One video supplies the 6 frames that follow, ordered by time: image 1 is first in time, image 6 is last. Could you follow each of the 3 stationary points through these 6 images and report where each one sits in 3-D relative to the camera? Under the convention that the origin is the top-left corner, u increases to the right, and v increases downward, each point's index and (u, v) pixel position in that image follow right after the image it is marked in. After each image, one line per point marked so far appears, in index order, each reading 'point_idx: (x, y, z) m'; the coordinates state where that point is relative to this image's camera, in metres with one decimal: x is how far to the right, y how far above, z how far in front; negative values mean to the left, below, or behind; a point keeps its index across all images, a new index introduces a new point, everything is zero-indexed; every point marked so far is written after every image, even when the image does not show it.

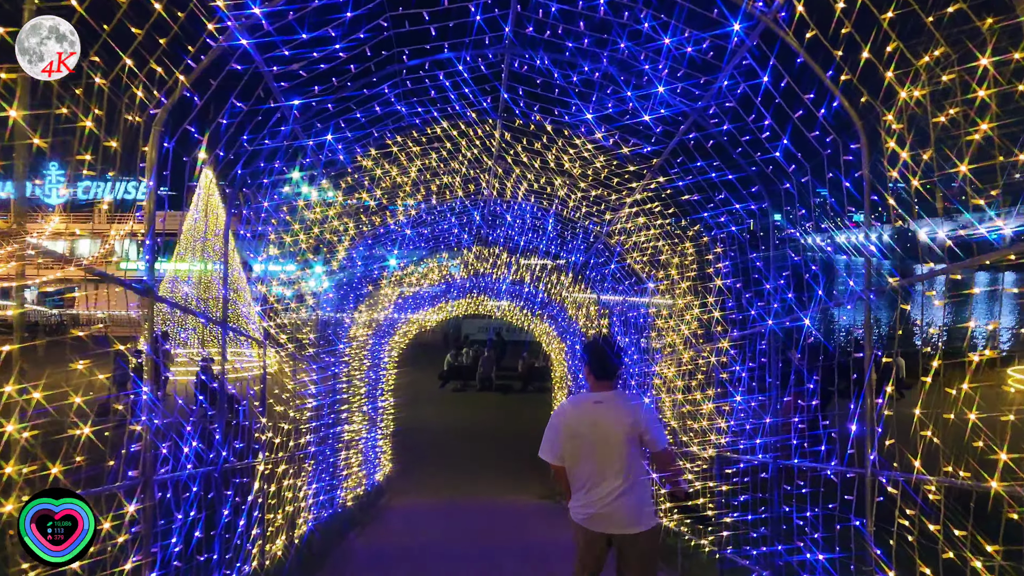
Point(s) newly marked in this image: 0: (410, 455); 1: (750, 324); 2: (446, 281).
0: (-1.4, -2.3, +11.5) m
1: (+1.3, -0.2, +4.3) m
2: (-0.8, +0.1, +9.7) m
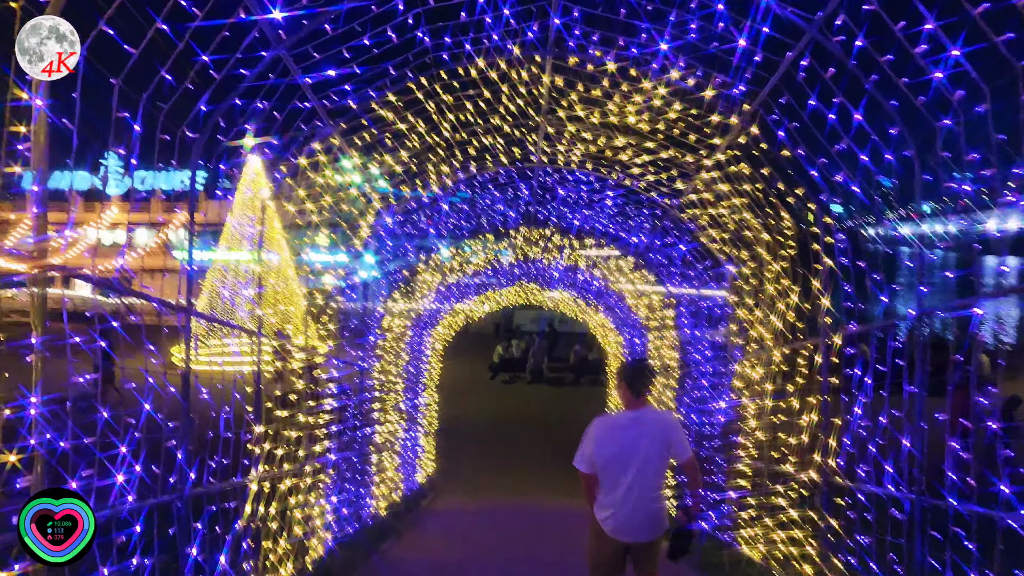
0: (-0.8, -2.2, +10.6) m
1: (+1.5, -0.1, +3.3) m
2: (-0.2, +0.2, +8.8) m
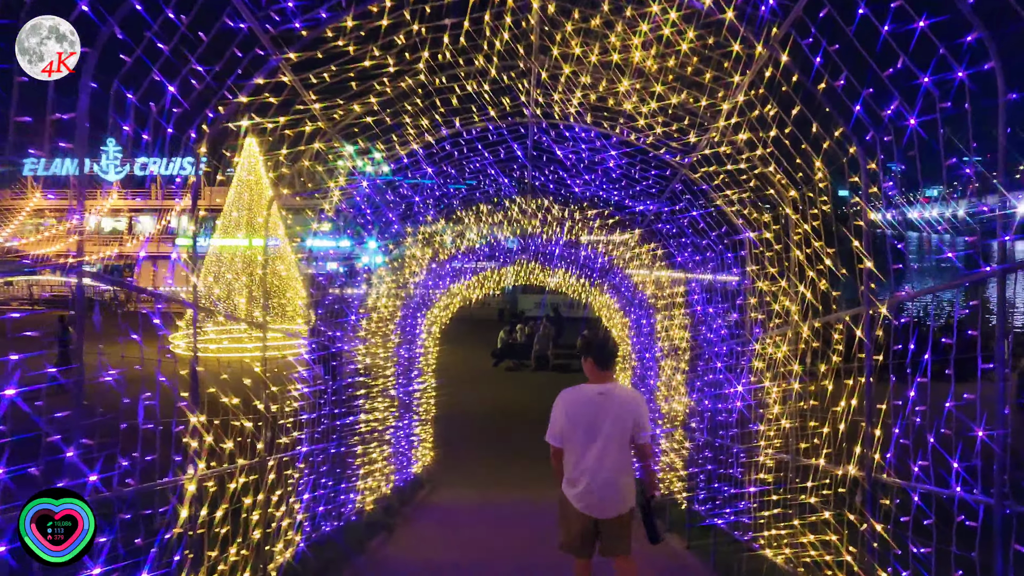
0: (-0.8, -1.9, +10.1) m
1: (+1.4, 0.0, +2.7) m
2: (-0.3, +0.4, +8.2) m
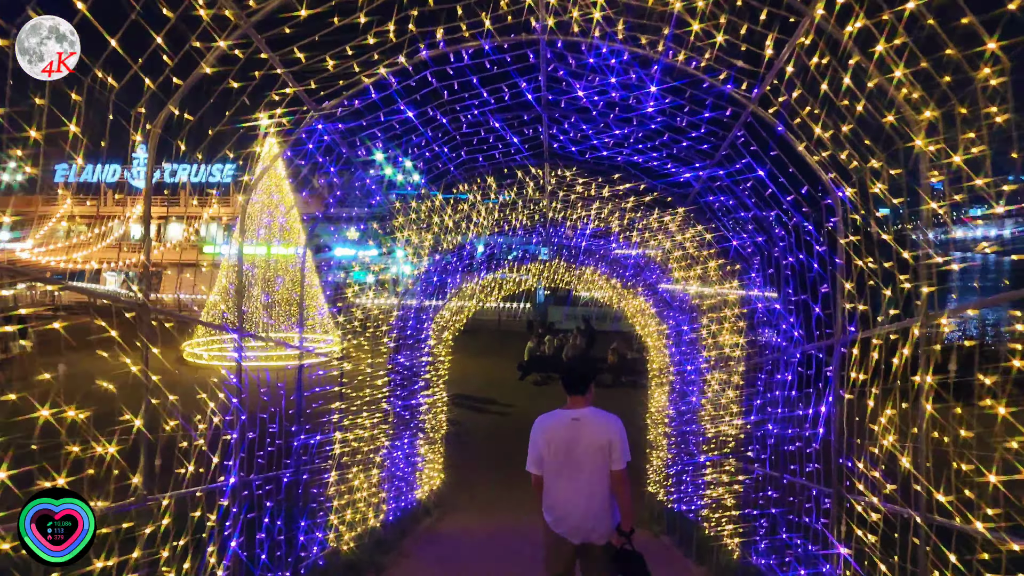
0: (-0.6, -1.9, +8.8) m
1: (+1.3, +0.1, +1.4) m
2: (-0.1, +0.5, +7.0) m
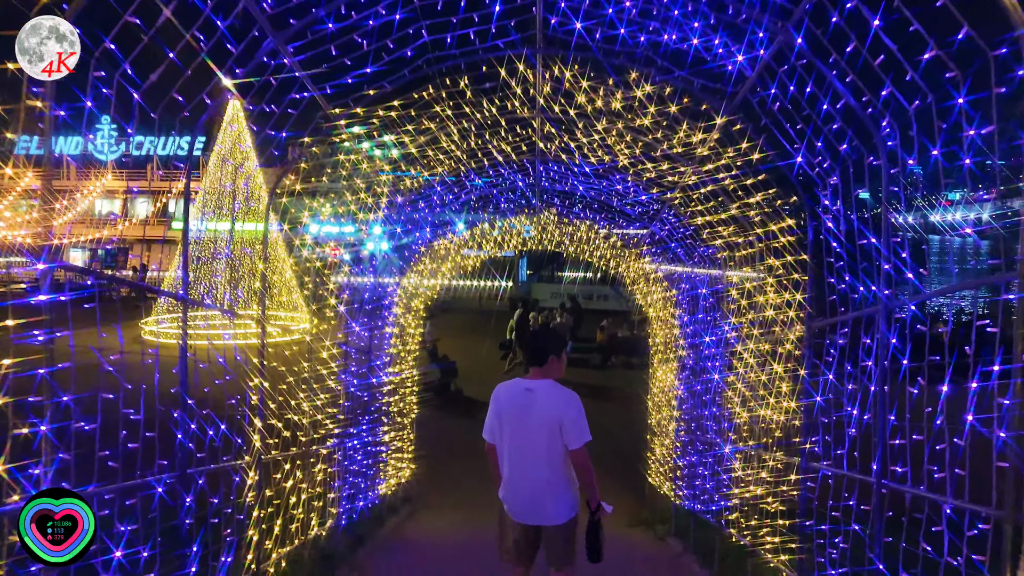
0: (-0.7, -1.6, +7.5) m
1: (+1.3, +0.4, +0.1) m
2: (-0.2, +0.8, +5.7) m
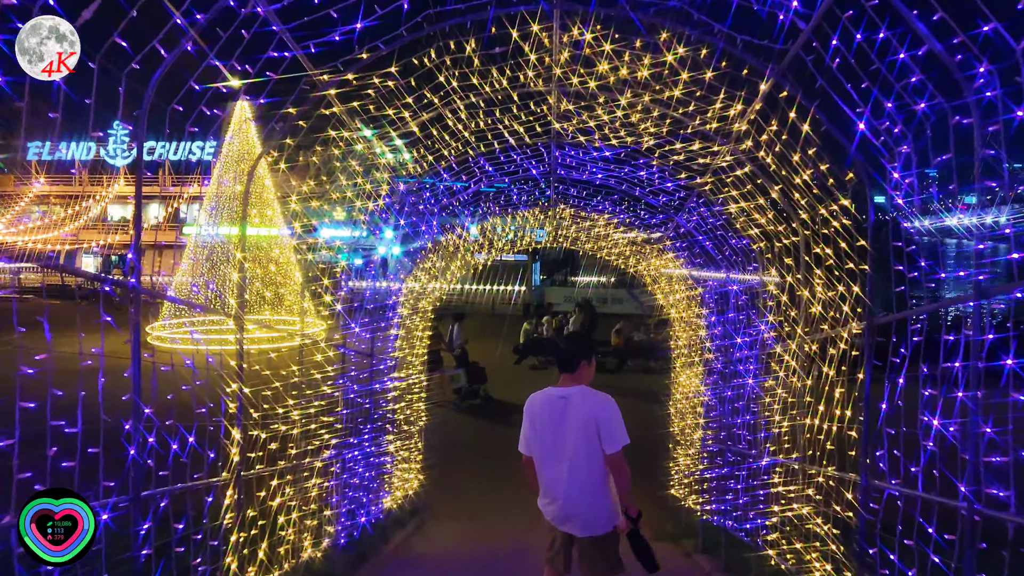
0: (-0.6, -1.6, +7.0) m
1: (+1.3, +0.4, -0.4) m
2: (-0.1, +0.8, +5.2) m
